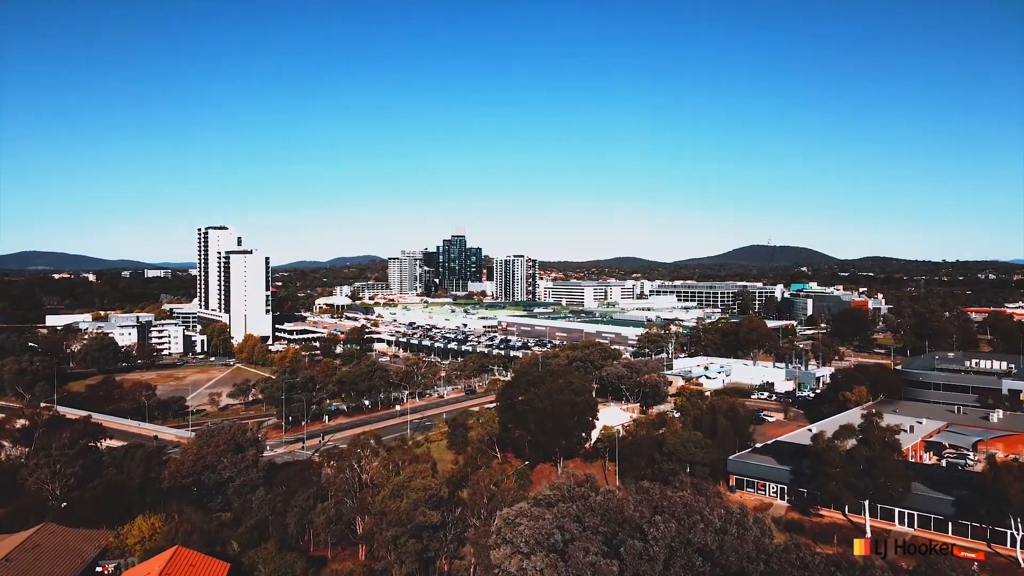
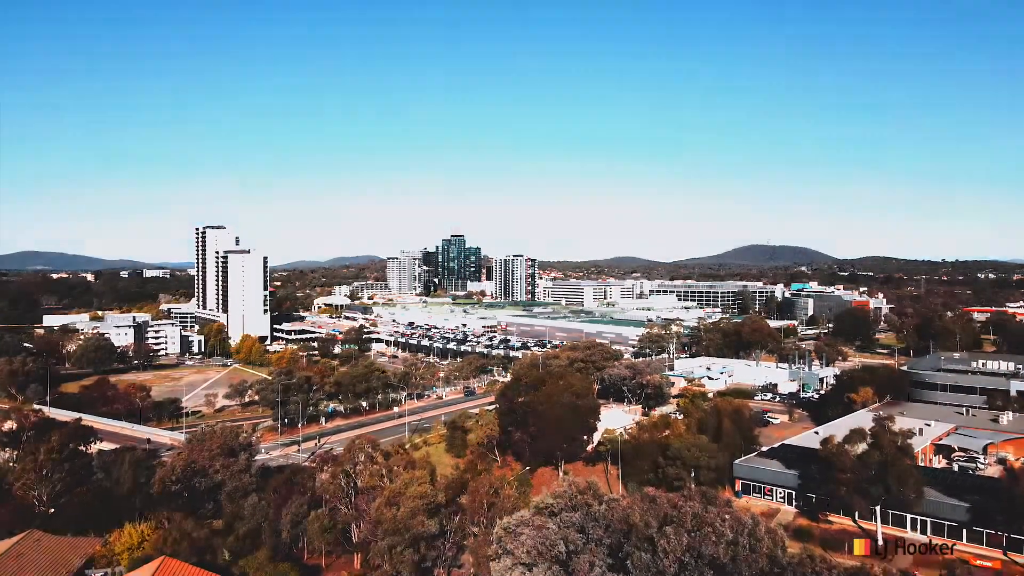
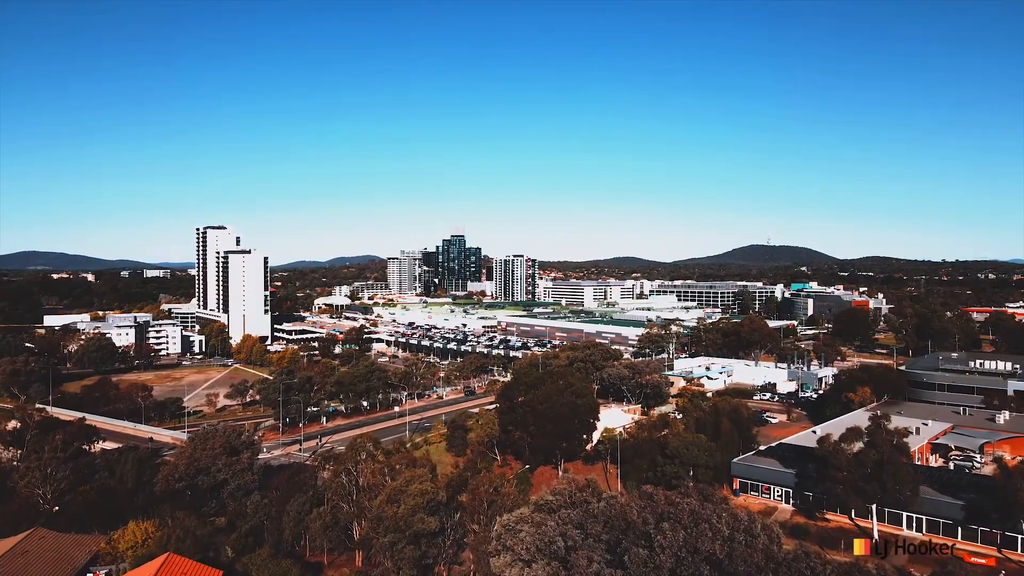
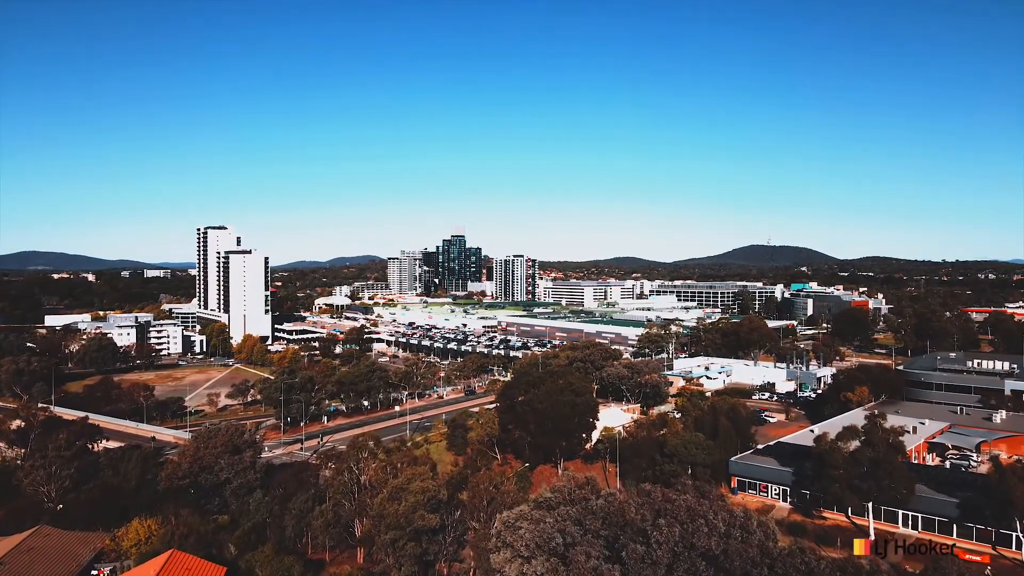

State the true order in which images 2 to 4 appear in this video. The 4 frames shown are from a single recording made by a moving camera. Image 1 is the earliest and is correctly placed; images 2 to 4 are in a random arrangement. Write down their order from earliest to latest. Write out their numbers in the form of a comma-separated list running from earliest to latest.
4, 3, 2
